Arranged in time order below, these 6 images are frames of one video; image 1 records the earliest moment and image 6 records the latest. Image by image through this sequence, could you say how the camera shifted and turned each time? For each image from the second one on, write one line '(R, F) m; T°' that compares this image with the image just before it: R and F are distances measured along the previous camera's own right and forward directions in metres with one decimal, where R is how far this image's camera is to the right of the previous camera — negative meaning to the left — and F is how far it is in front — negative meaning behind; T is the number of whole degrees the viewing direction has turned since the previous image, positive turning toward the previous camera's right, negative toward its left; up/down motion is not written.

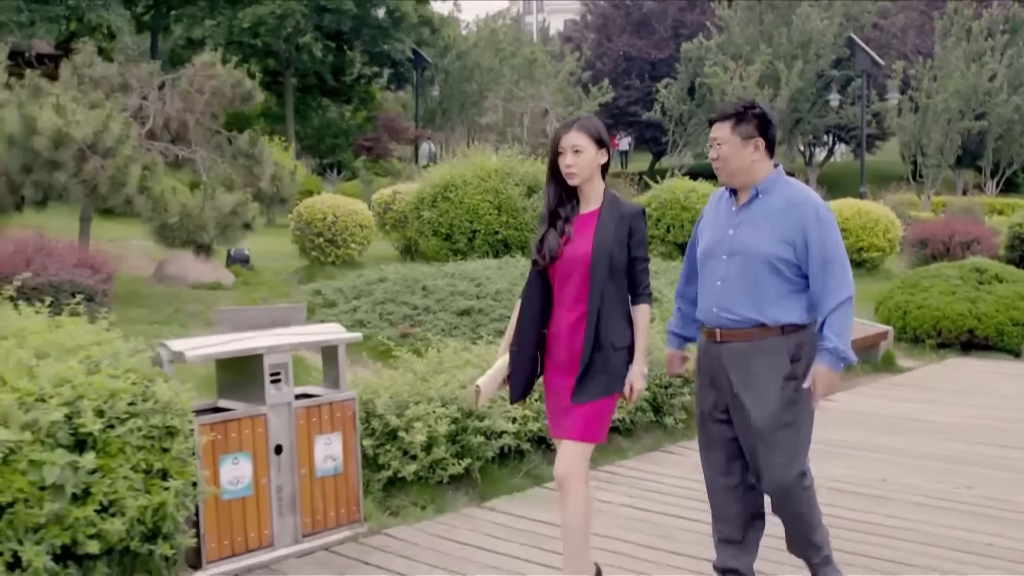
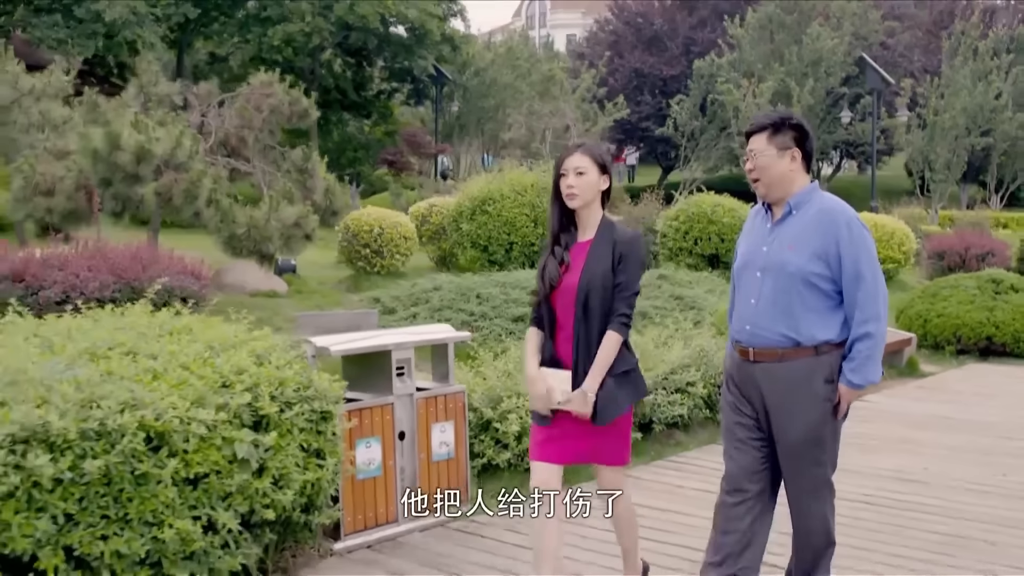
(-0.3, -0.4) m; 0°
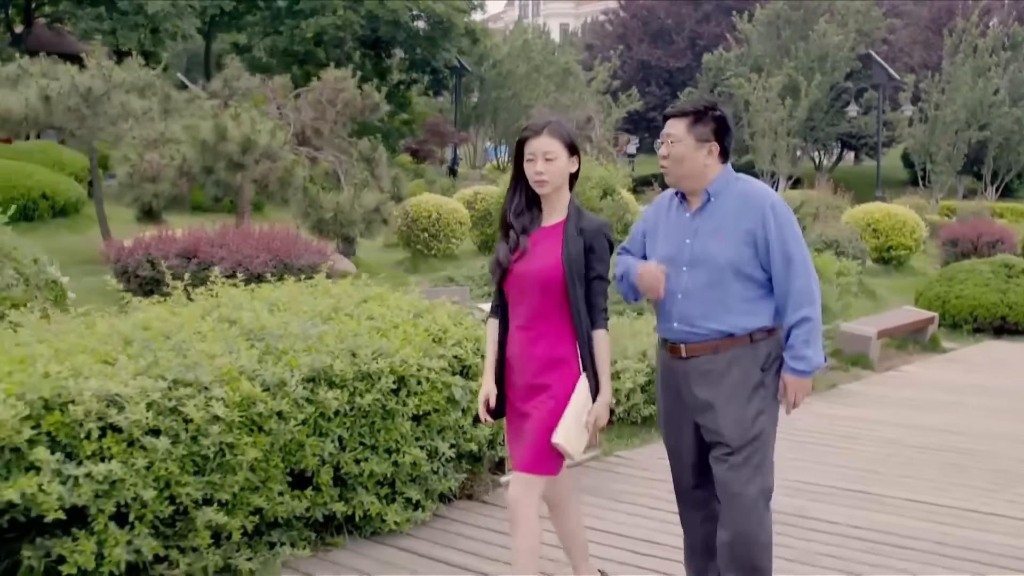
(-0.6, -0.7) m; +1°
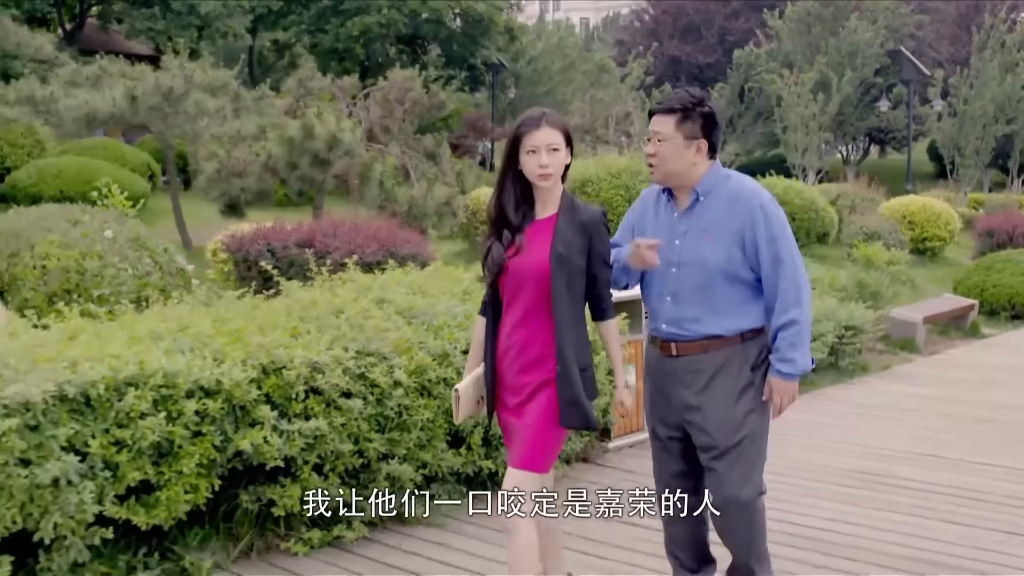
(-0.4, -0.5) m; -1°
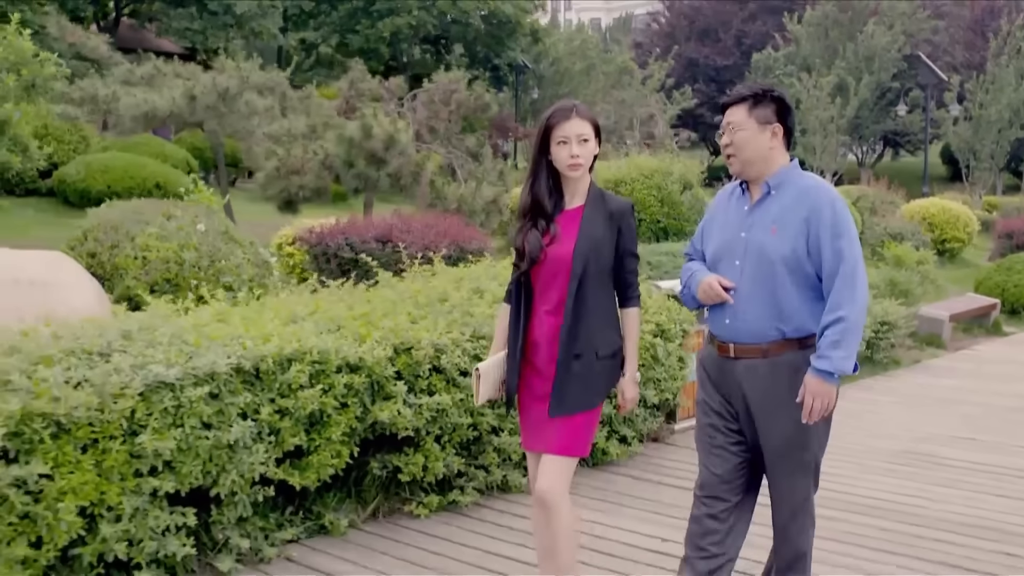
(-0.3, -0.4) m; 0°
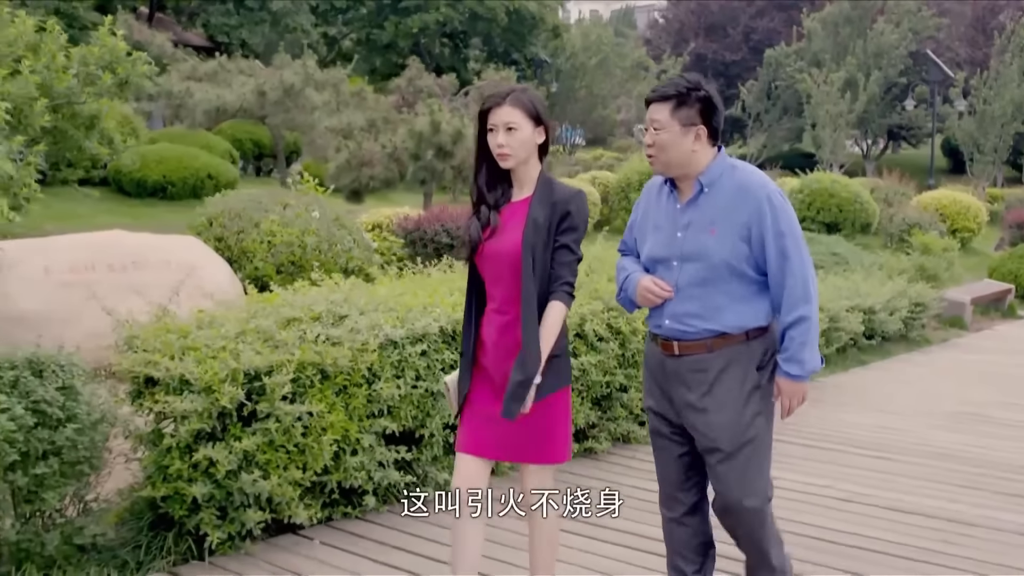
(-0.6, -0.7) m; +1°
